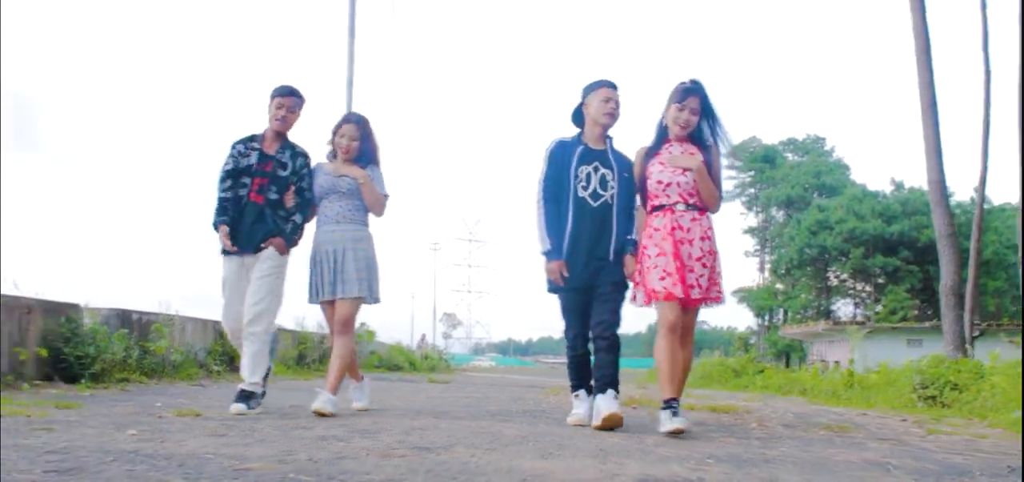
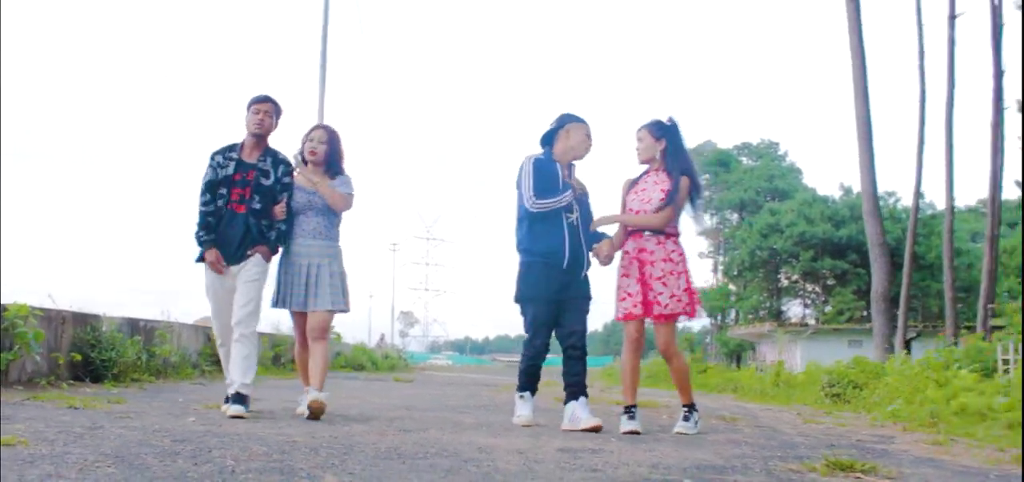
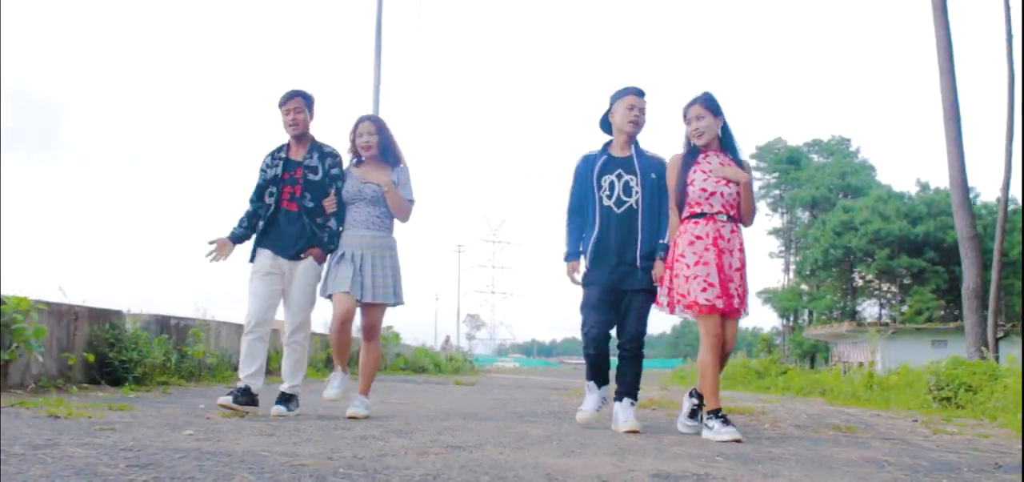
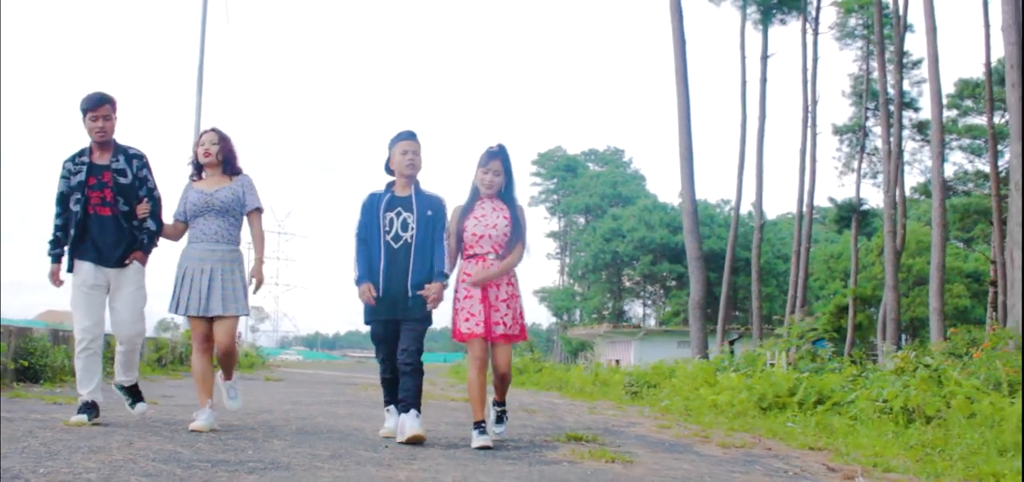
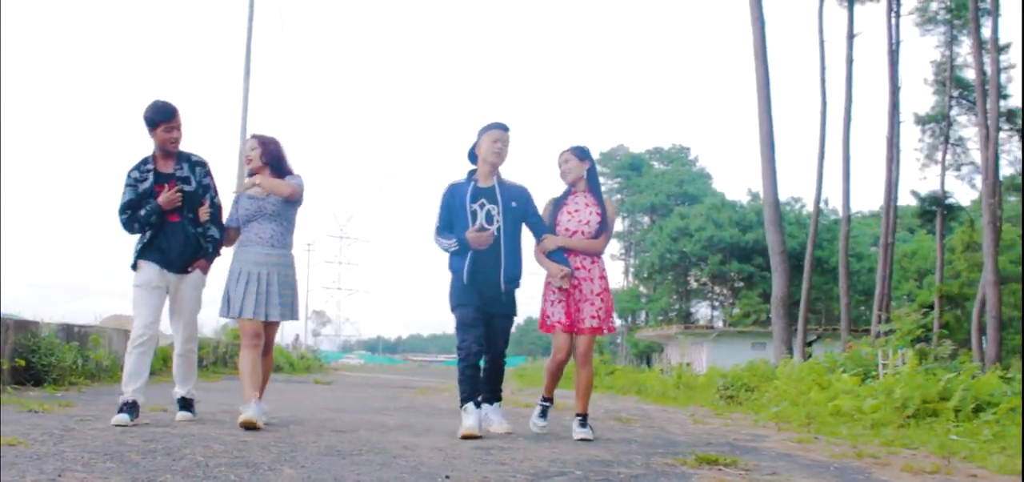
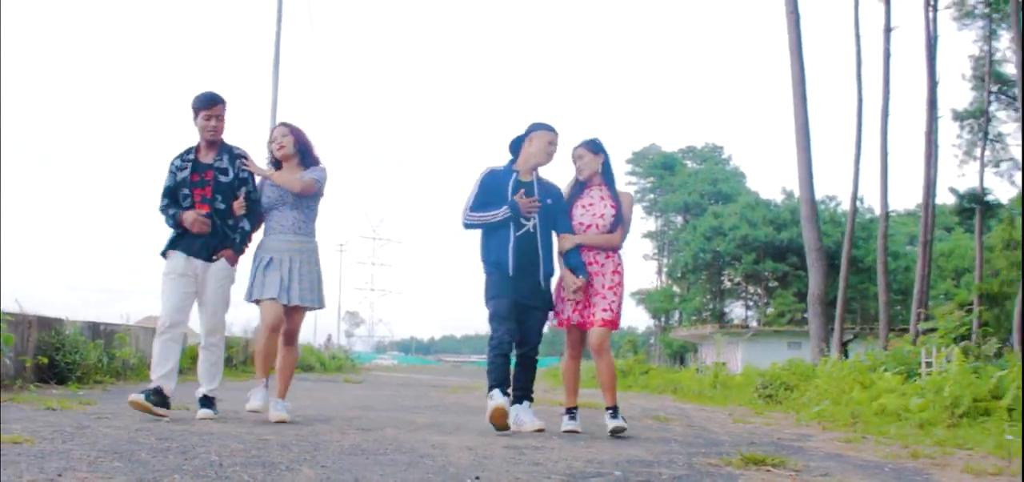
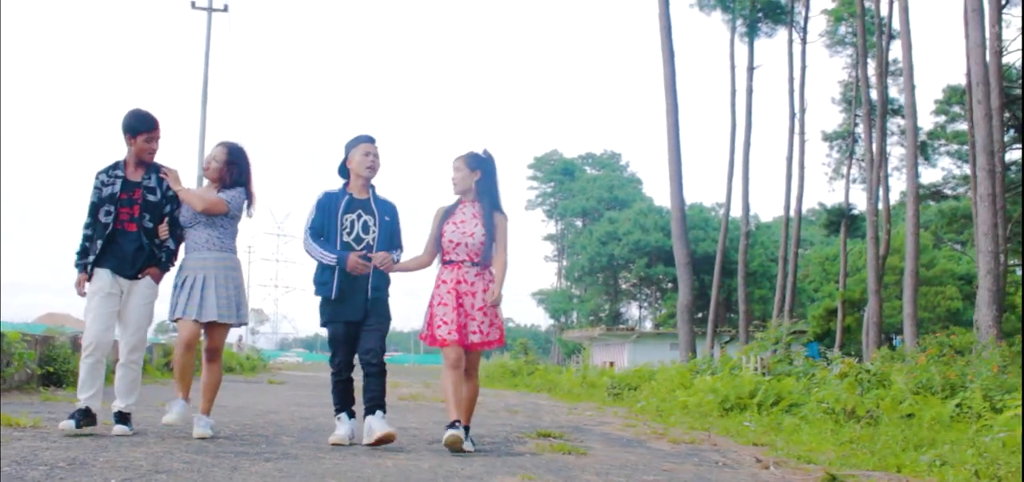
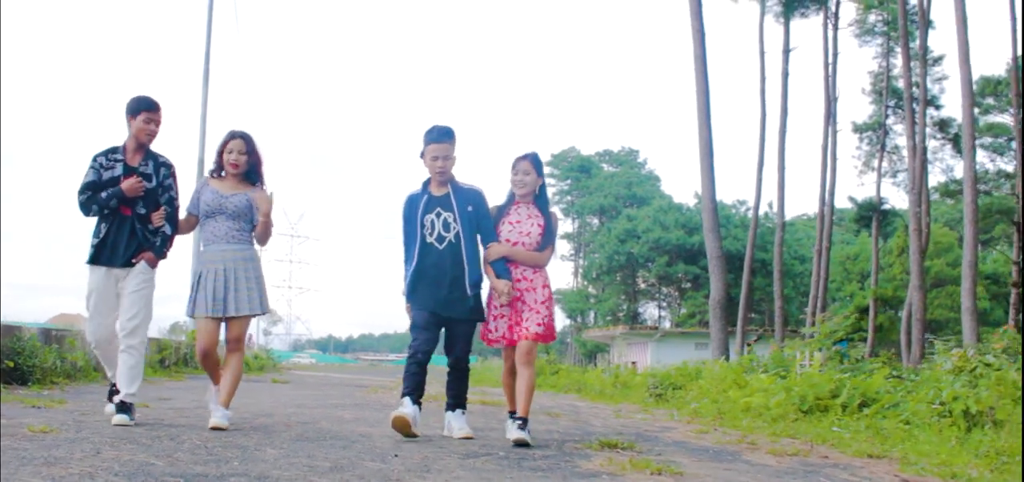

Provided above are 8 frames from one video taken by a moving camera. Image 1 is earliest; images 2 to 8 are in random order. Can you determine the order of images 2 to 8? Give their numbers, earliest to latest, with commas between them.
3, 2, 6, 5, 8, 4, 7
